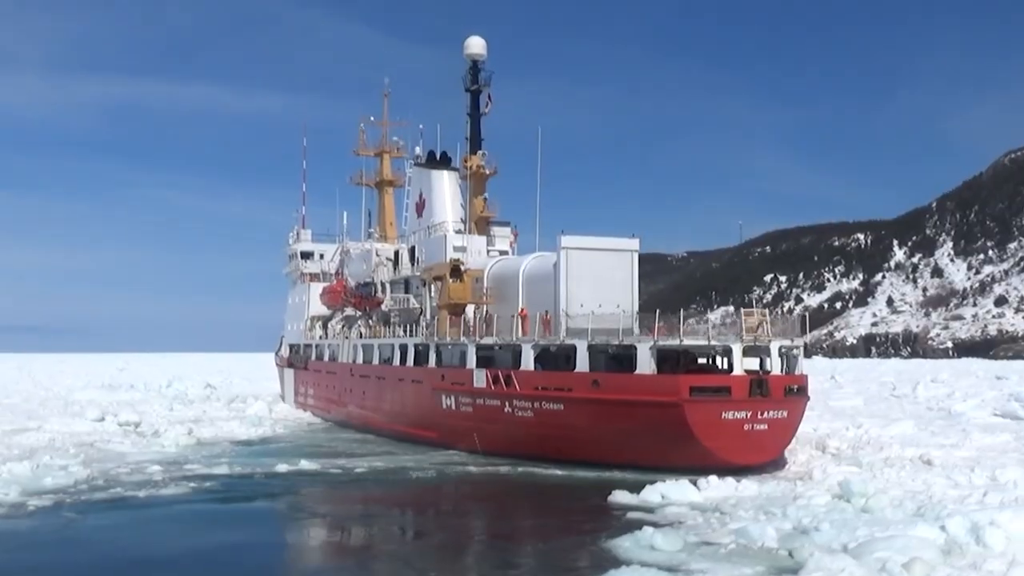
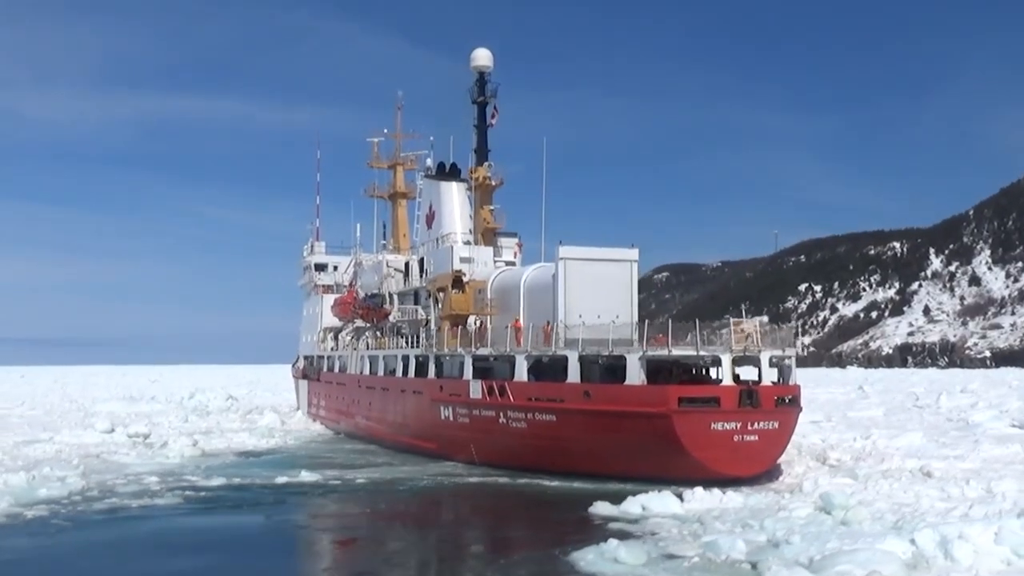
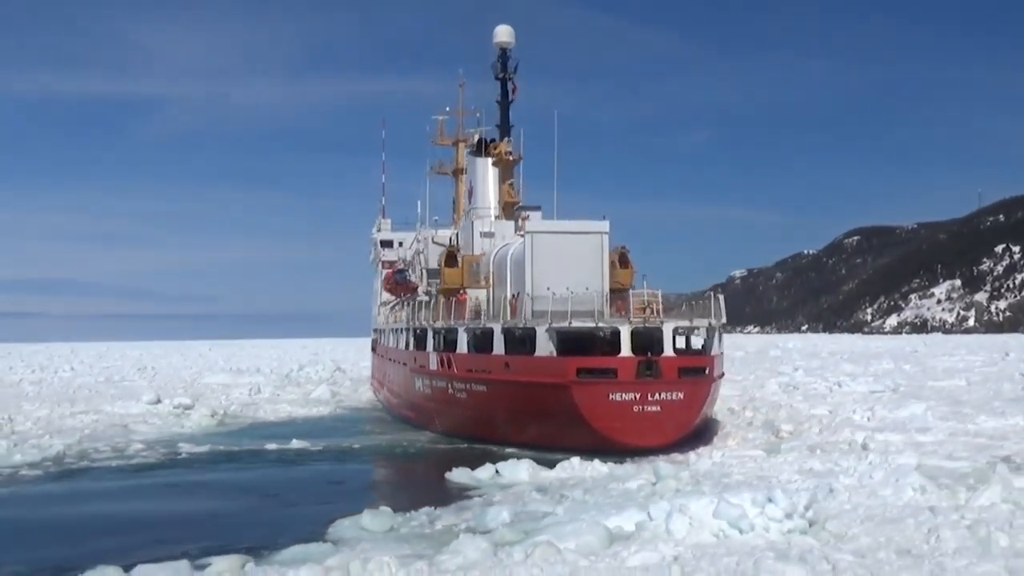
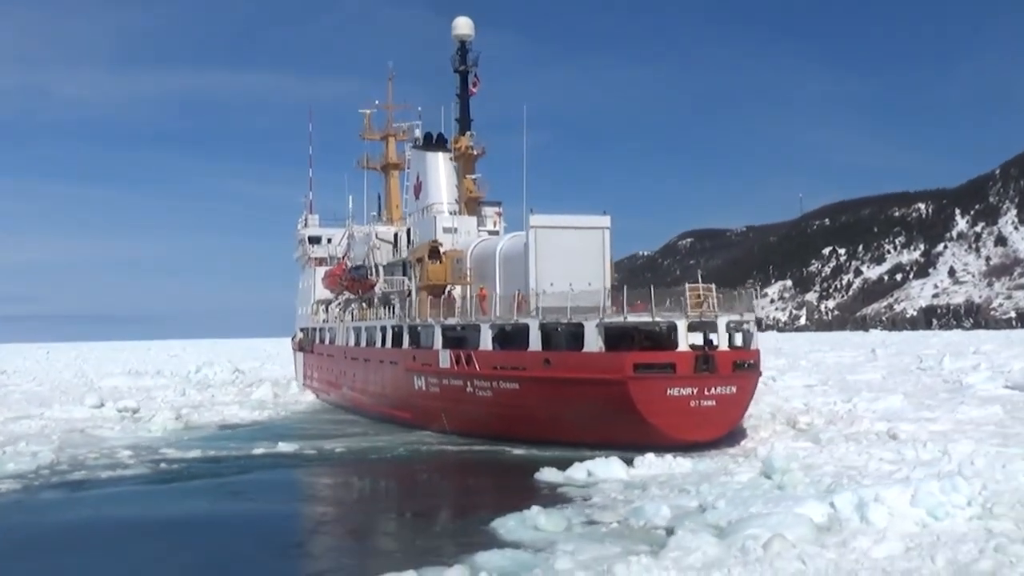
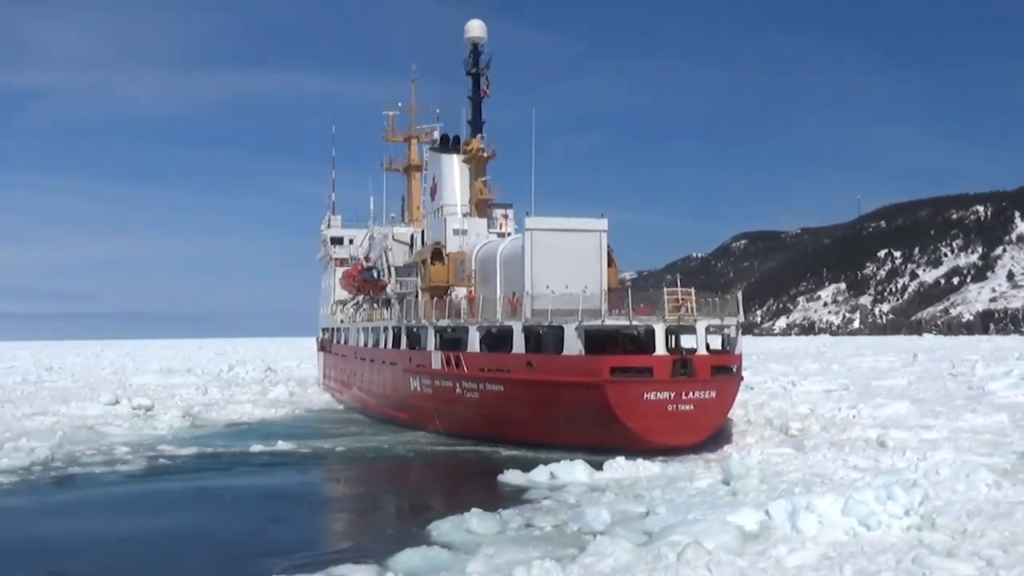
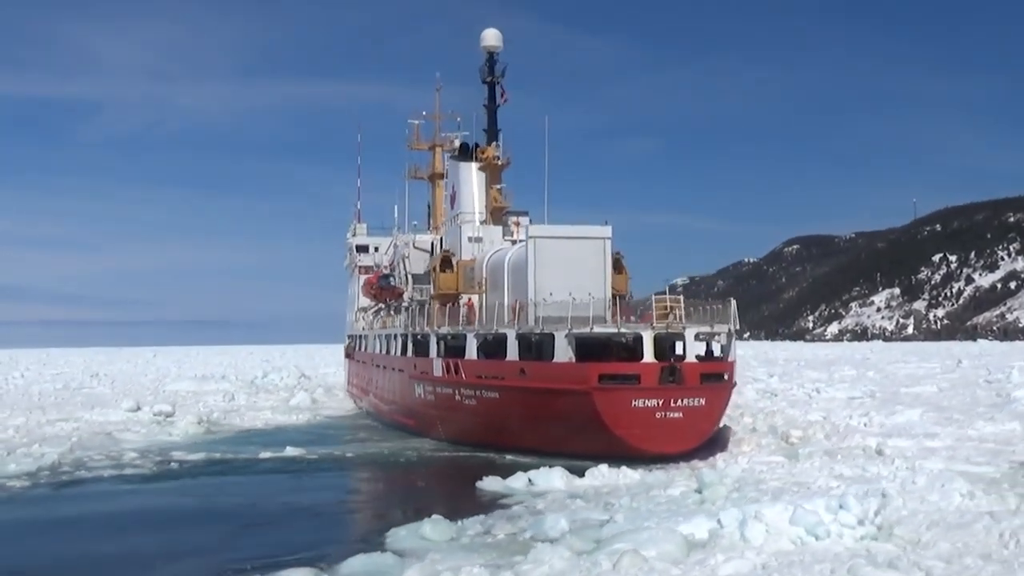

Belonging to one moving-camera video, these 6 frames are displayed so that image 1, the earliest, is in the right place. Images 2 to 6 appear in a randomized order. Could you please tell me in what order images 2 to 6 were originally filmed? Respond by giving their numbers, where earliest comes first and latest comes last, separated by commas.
2, 4, 5, 6, 3
